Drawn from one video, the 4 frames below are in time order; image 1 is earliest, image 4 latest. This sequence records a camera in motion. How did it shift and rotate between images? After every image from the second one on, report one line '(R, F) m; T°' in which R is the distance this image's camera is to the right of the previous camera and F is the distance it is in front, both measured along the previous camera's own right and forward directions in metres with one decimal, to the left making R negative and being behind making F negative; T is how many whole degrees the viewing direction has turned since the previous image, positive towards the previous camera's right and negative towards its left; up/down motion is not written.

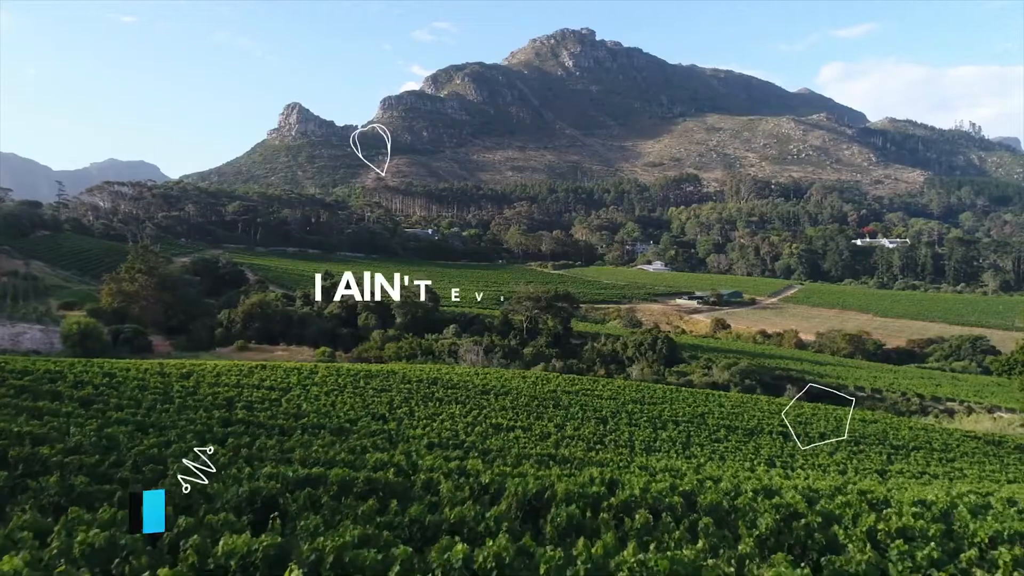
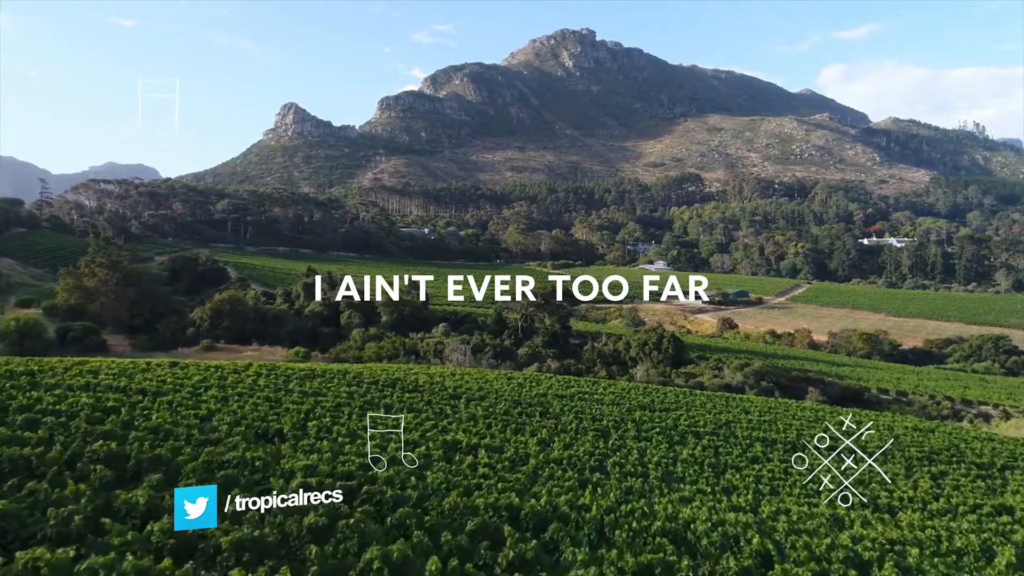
(+0.4, +2.8) m; 0°
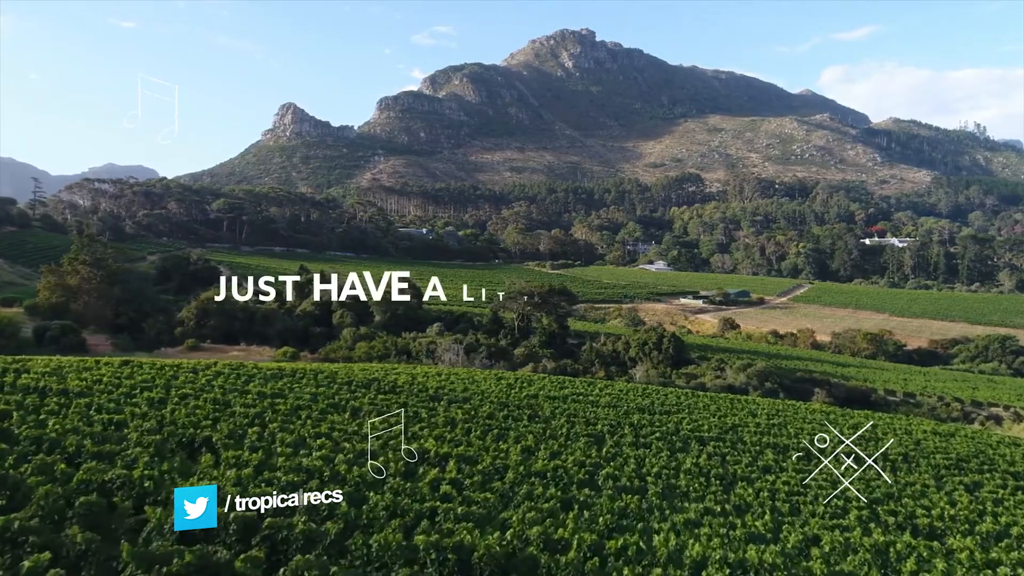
(+0.2, +0.9) m; 0°
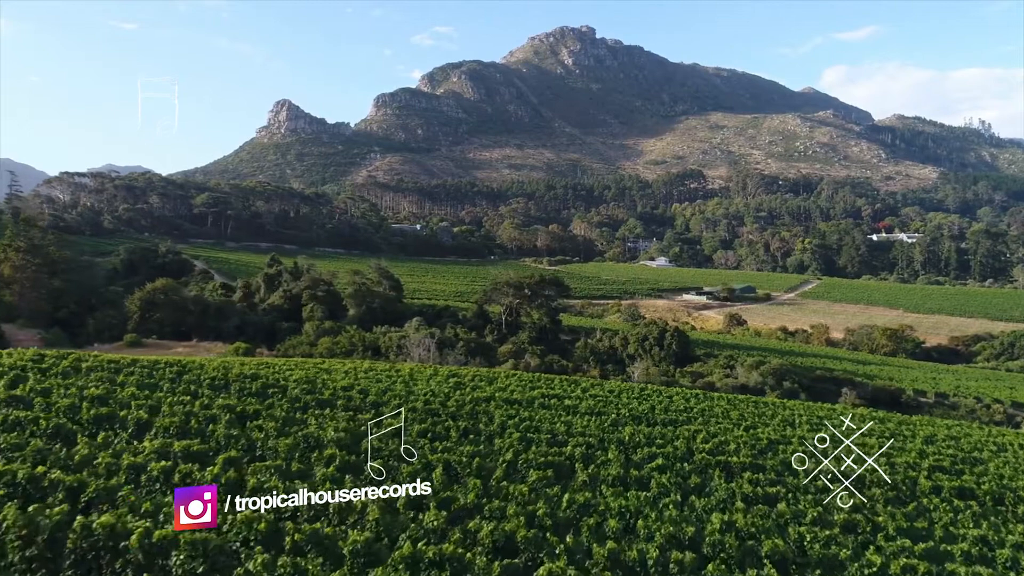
(+0.7, +3.3) m; 0°
